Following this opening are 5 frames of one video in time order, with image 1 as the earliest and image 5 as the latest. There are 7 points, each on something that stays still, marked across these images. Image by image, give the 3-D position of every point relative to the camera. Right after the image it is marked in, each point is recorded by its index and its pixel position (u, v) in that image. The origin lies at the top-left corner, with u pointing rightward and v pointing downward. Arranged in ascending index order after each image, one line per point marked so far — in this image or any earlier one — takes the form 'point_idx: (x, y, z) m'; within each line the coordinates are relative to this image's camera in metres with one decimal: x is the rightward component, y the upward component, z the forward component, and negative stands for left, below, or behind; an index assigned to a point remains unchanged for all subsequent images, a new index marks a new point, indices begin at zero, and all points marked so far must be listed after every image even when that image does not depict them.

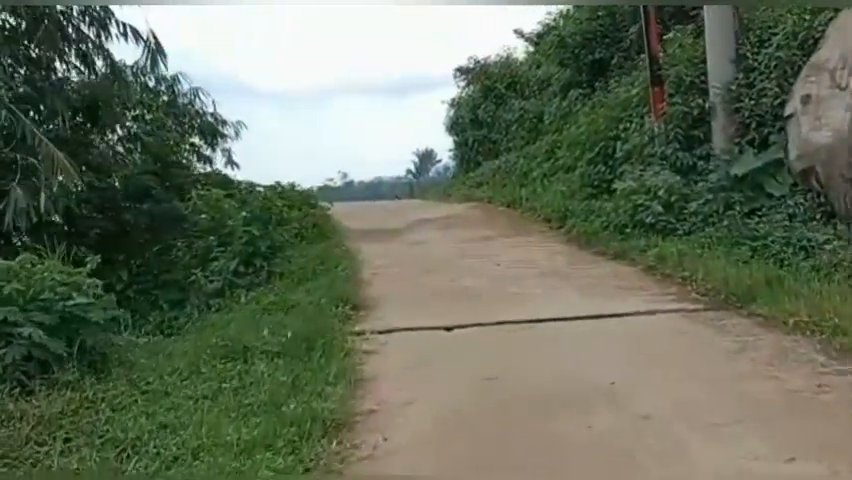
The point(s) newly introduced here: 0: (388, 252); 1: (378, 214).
0: (-0.4, 0.0, +8.2) m
1: (-0.7, +0.4, +11.1) m
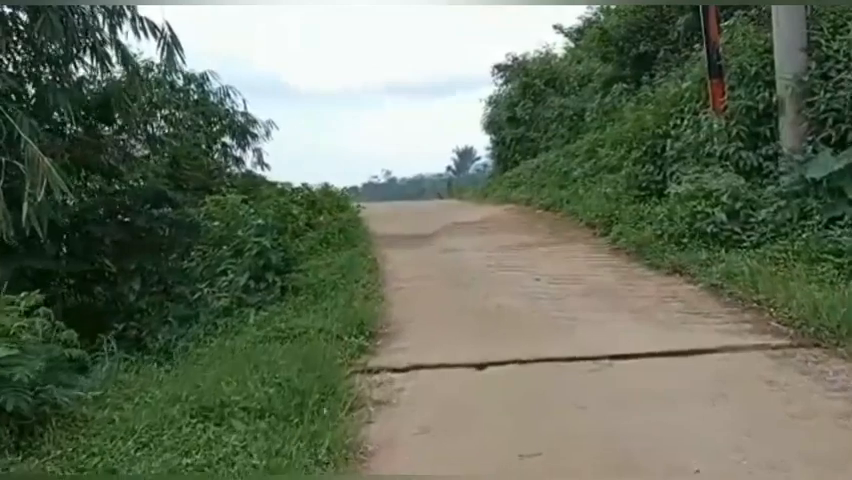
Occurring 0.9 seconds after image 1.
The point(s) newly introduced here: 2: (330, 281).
0: (-0.1, -0.1, +7.5) m
1: (-0.3, +0.3, +10.3) m
2: (-0.7, -0.3, +6.4) m
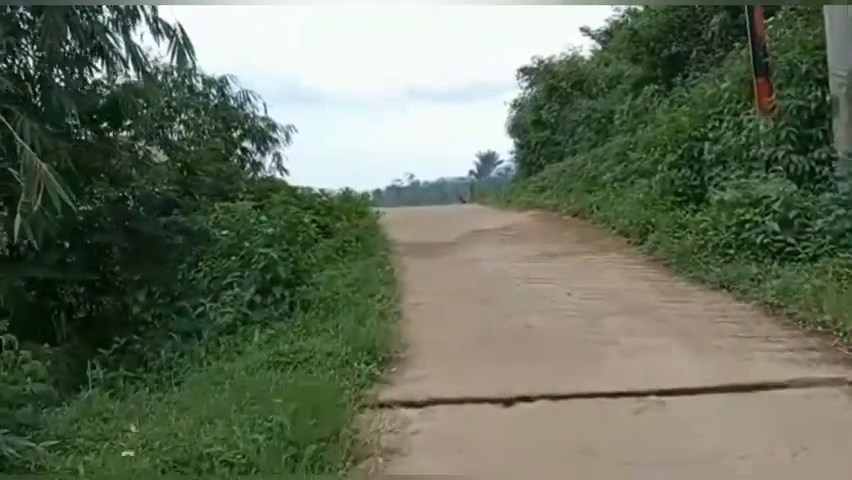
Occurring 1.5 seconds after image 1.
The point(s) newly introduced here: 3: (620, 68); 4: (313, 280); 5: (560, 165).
0: (0.0, -0.2, +6.9) m
1: (-0.1, +0.2, +9.8) m
2: (-0.6, -0.4, +5.9) m
3: (+2.6, +2.3, +11.4) m
4: (-0.8, -0.3, +6.2) m
5: (+1.8, +1.0, +11.9) m
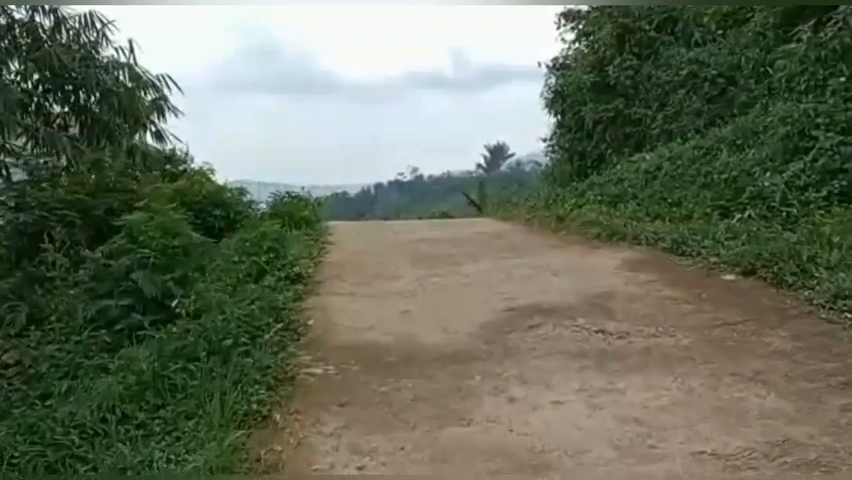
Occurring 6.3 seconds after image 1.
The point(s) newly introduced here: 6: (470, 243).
0: (-0.1, -0.6, +2.2) m
1: (-0.2, -0.1, +5.0) m
2: (-0.7, -0.7, +1.1) m
3: (+2.5, +1.9, +6.6) m
4: (-0.9, -0.7, +1.4) m
5: (+1.8, +0.7, +7.1) m
6: (+0.3, 0.0, +5.7) m
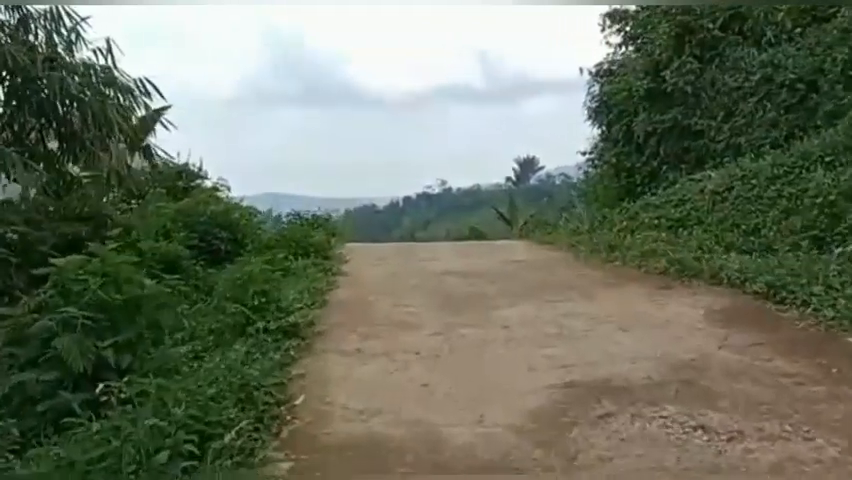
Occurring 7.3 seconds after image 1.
0: (0.0, -0.7, +1.3) m
1: (0.0, -0.3, +4.1) m
2: (-0.7, -0.8, +0.2) m
3: (+2.7, +1.7, +5.7) m
4: (-0.9, -0.8, +0.5) m
5: (+2.0, +0.4, +6.2) m
6: (+0.4, -0.2, +4.8) m
